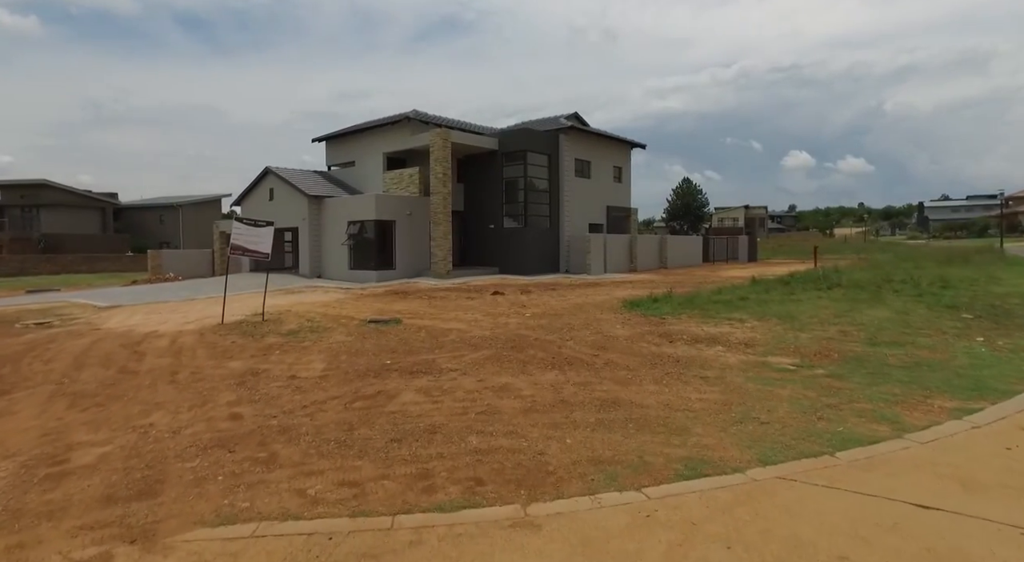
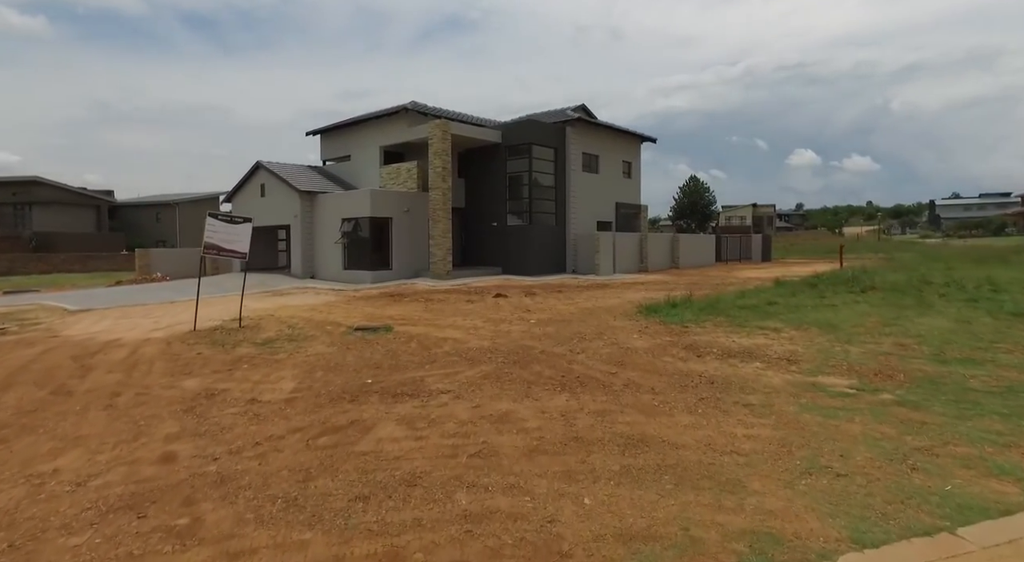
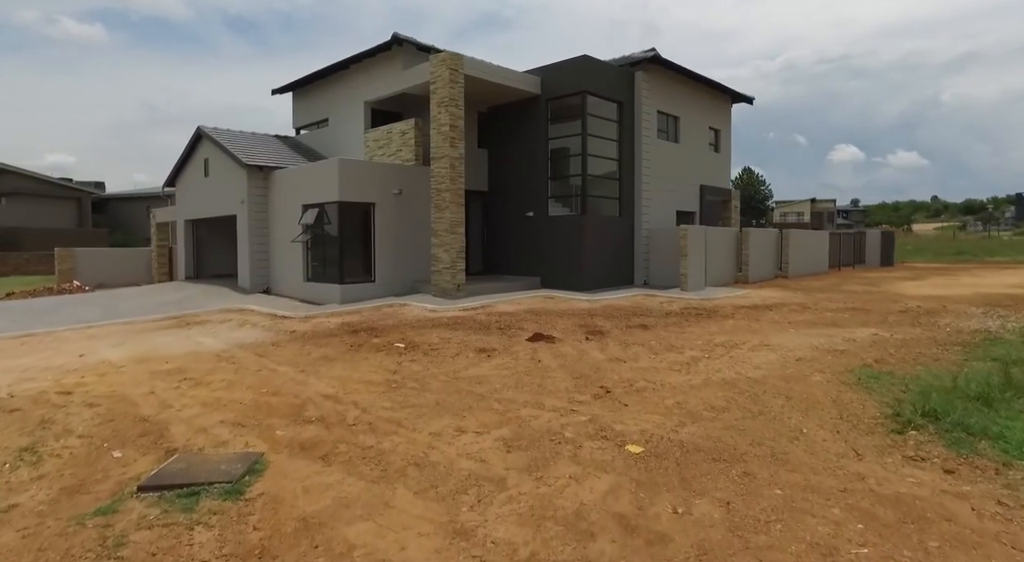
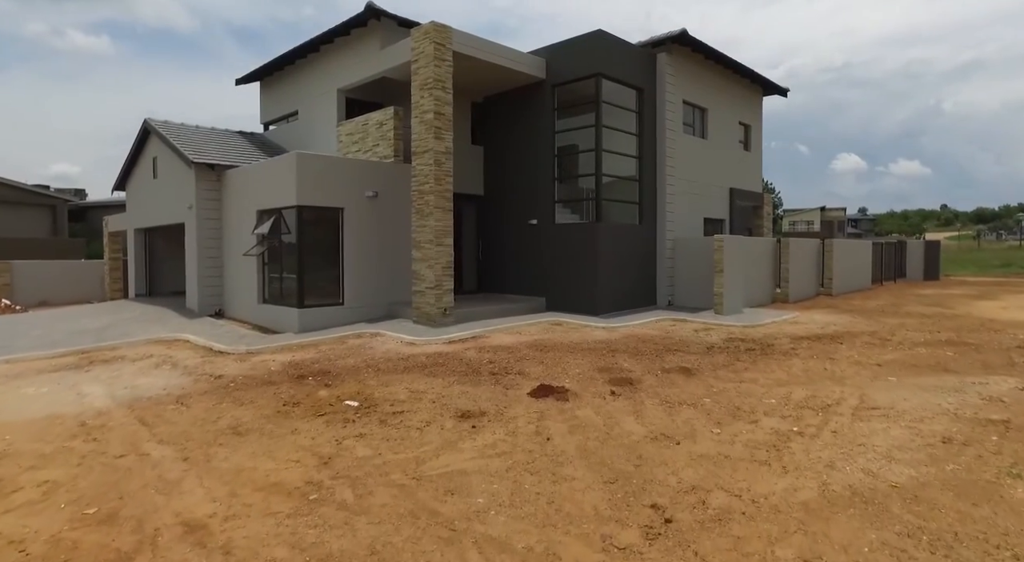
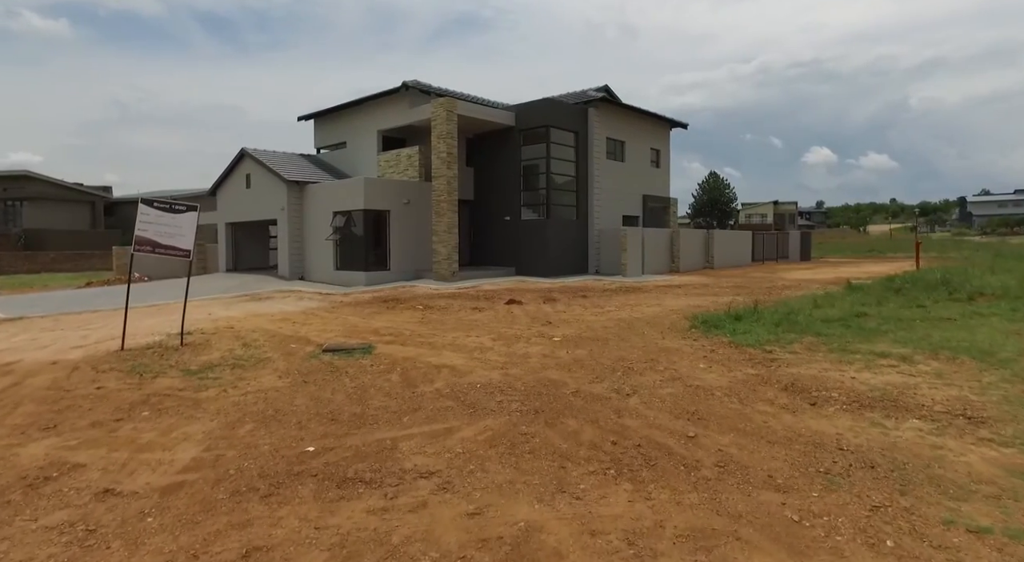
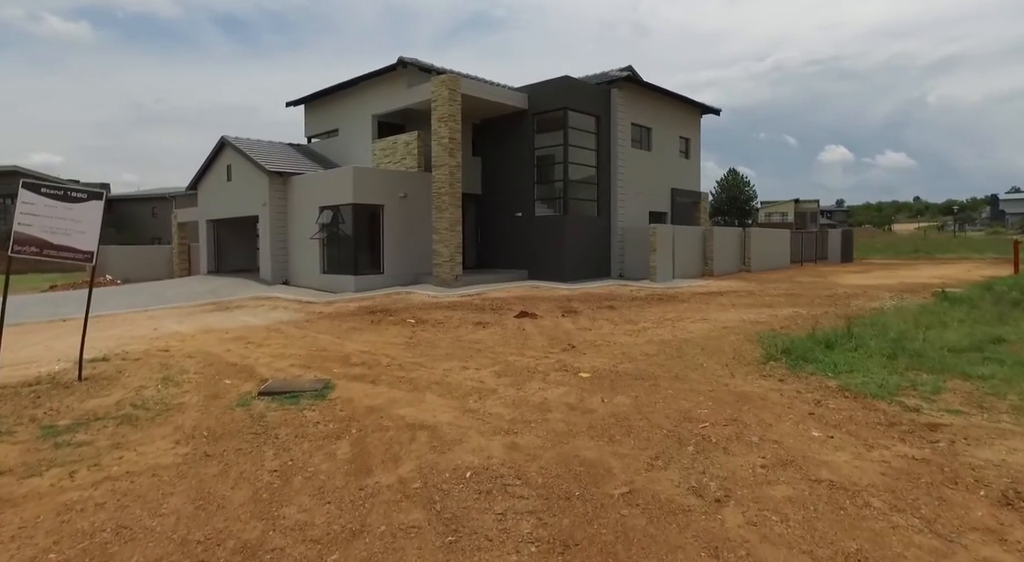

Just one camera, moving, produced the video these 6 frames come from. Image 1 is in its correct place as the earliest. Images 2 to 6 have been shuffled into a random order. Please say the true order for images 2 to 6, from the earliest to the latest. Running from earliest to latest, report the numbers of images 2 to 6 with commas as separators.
2, 5, 6, 3, 4
